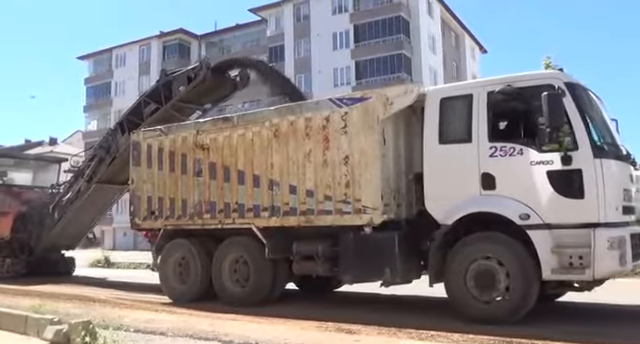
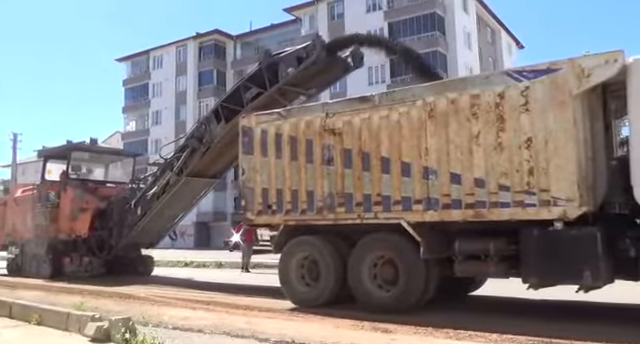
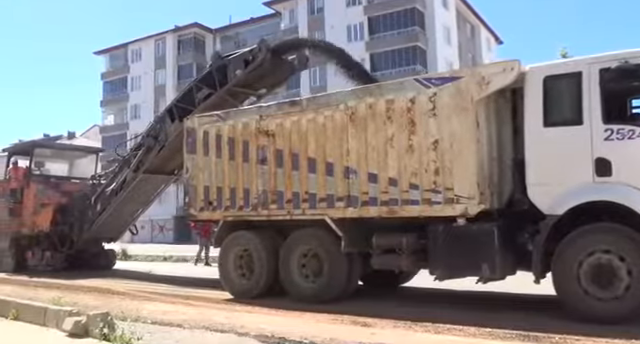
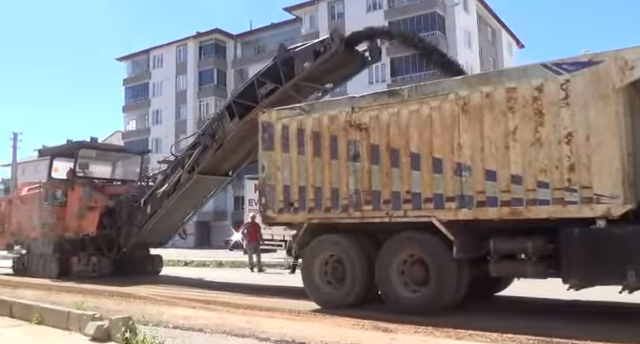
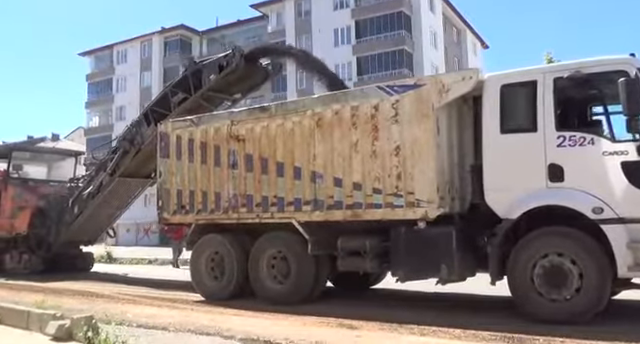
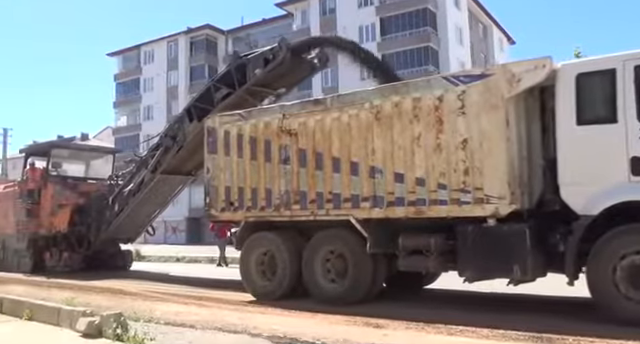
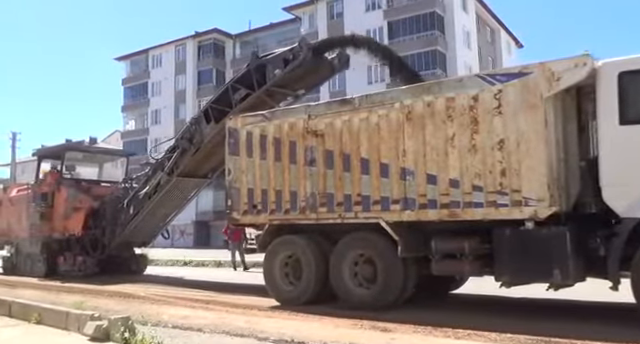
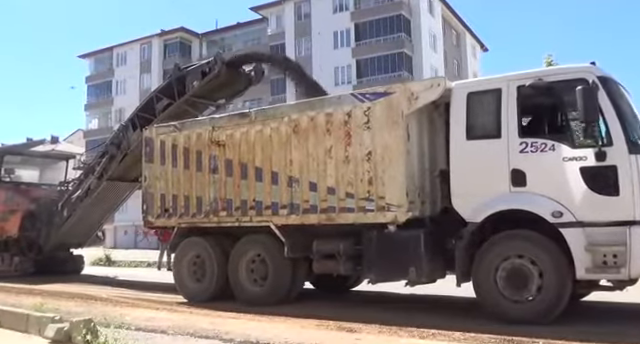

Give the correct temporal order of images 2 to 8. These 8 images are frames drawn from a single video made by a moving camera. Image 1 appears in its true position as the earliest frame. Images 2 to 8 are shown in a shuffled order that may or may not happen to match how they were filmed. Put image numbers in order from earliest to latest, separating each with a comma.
8, 5, 3, 6, 7, 2, 4
